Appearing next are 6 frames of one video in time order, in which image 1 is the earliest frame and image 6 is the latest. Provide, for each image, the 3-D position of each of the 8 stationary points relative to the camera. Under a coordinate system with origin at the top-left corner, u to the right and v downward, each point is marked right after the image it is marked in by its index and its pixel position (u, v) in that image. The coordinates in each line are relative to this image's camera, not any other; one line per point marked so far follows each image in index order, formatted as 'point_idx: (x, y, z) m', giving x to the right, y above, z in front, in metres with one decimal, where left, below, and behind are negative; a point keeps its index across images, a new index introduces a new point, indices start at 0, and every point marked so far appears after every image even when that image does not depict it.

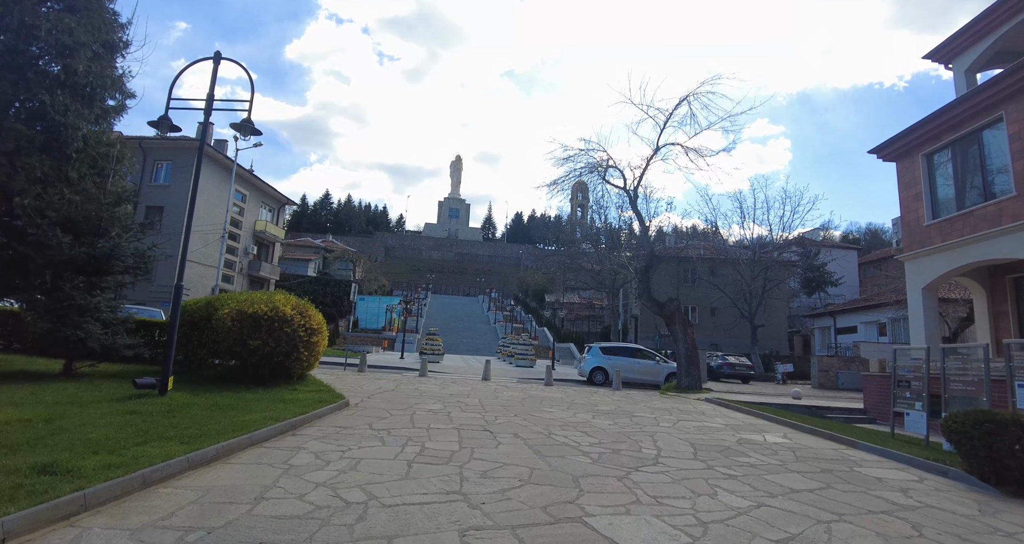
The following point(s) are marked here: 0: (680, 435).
0: (+2.6, -2.5, +7.7) m
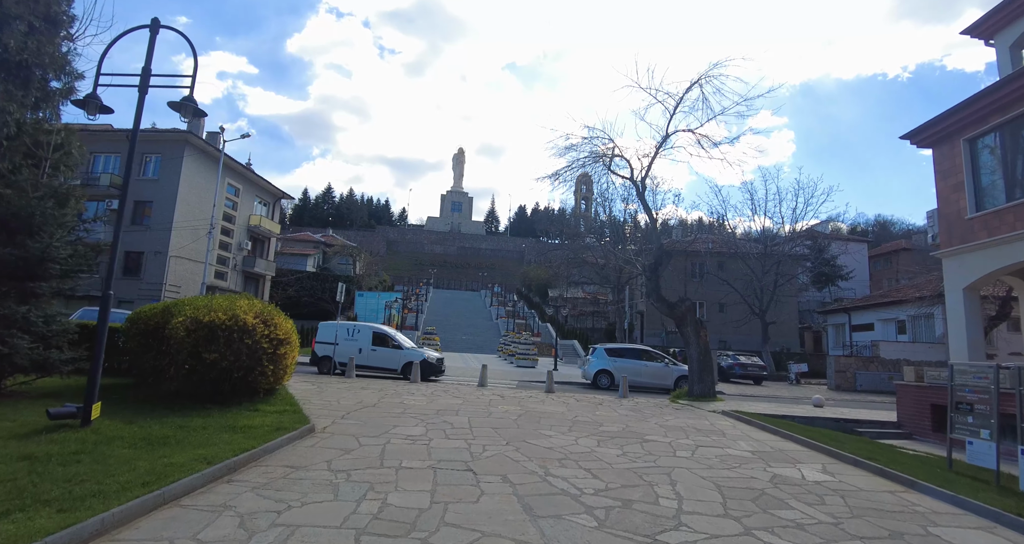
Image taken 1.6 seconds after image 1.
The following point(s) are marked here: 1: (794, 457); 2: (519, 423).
0: (+2.4, -2.5, +6.5) m
1: (+4.1, -2.7, +7.5) m
2: (+0.1, -2.7, +9.1) m
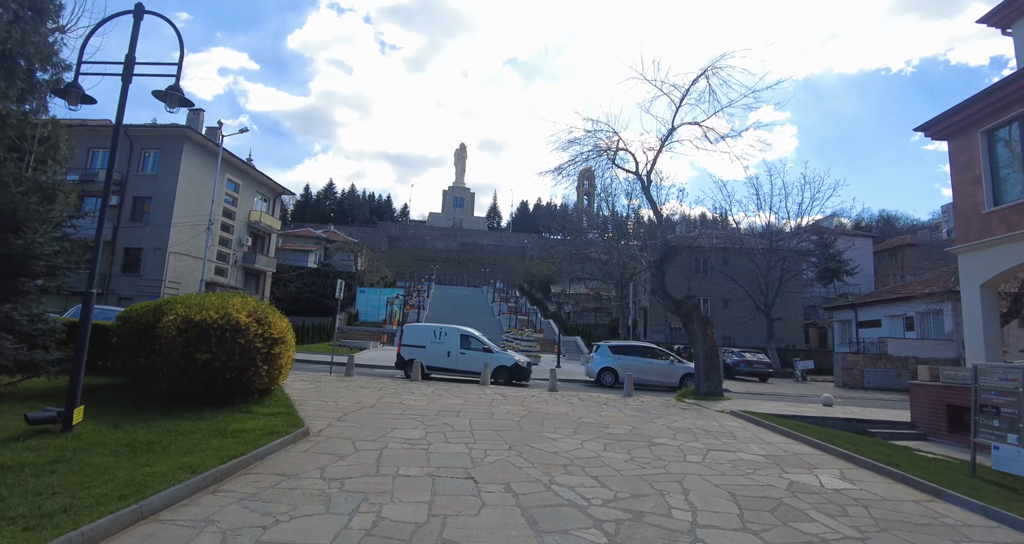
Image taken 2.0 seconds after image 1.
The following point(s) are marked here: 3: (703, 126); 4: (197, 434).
0: (+2.5, -2.5, +6.2) m
1: (+4.2, -2.7, +7.2) m
2: (+0.2, -2.6, +8.8) m
3: (+5.6, +4.3, +15.1) m
4: (-4.0, -2.0, +6.5) m
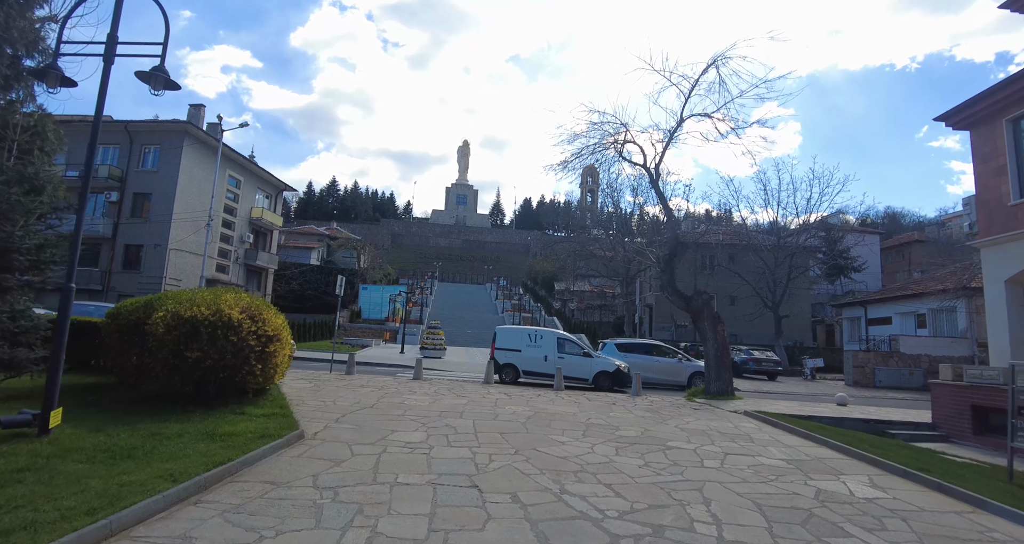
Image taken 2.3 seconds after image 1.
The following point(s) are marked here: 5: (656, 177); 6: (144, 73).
0: (+2.5, -2.4, +5.8) m
1: (+4.3, -2.6, +6.7) m
2: (+0.3, -2.5, +8.4) m
3: (+5.8, +4.4, +14.6) m
4: (-3.9, -2.0, +6.1) m
5: (+4.6, +3.0, +16.2) m
6: (-4.6, +2.5, +6.4) m
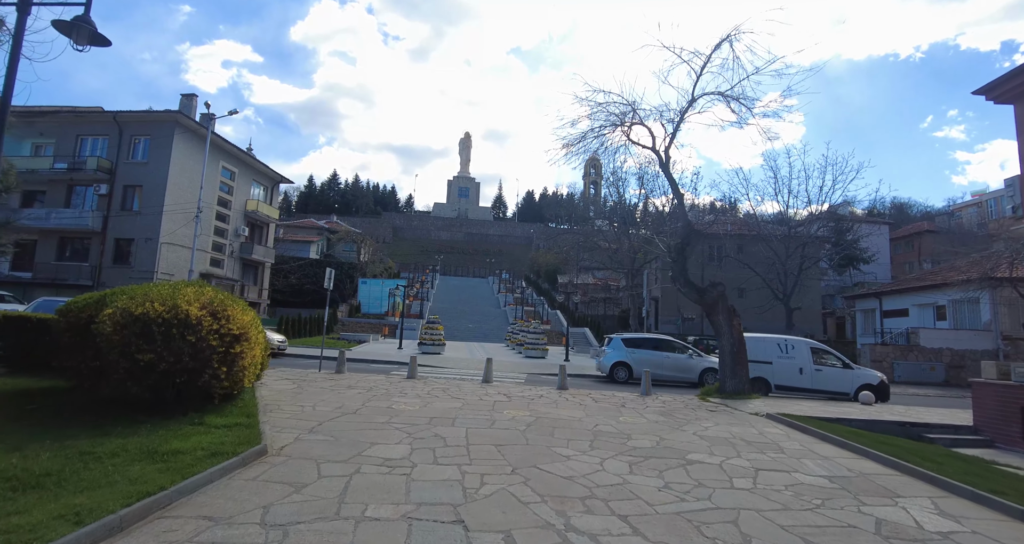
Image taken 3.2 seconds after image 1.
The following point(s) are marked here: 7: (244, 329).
0: (+2.5, -2.3, +4.8) m
1: (+4.2, -2.4, +5.7) m
2: (+0.2, -2.4, +7.4) m
3: (+5.7, +4.7, +13.5) m
4: (-4.0, -1.9, +5.1) m
5: (+4.6, +3.3, +15.1) m
6: (-4.6, +2.6, +5.4) m
7: (-4.0, -0.9, +7.7) m
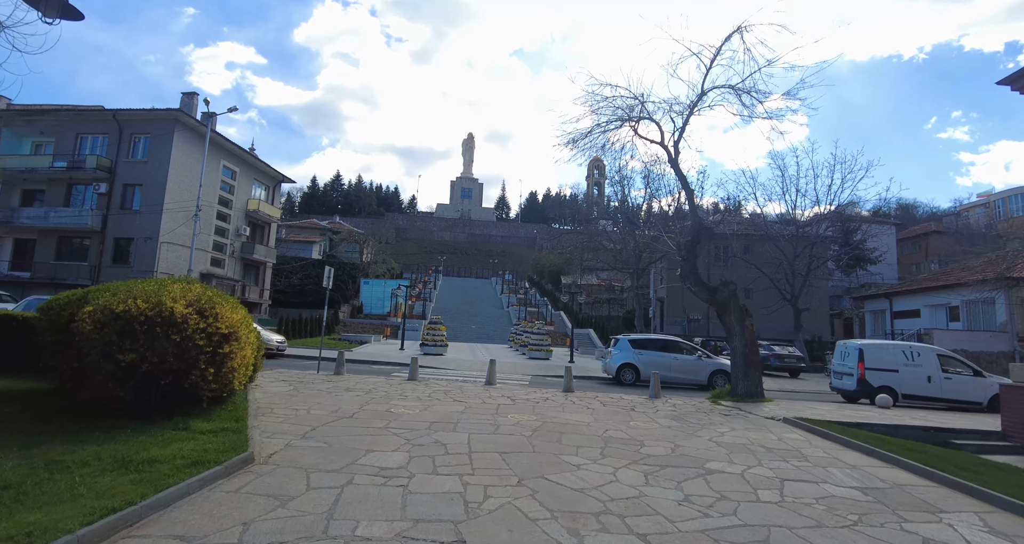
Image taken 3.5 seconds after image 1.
0: (+2.6, -2.2, +4.3) m
1: (+4.3, -2.4, +5.3) m
2: (+0.3, -2.3, +6.9) m
3: (+5.8, +4.7, +13.0) m
4: (-3.9, -1.8, +4.7) m
5: (+4.7, +3.4, +14.7) m
6: (-4.6, +2.6, +4.9) m
7: (-4.0, -0.8, +7.3) m
